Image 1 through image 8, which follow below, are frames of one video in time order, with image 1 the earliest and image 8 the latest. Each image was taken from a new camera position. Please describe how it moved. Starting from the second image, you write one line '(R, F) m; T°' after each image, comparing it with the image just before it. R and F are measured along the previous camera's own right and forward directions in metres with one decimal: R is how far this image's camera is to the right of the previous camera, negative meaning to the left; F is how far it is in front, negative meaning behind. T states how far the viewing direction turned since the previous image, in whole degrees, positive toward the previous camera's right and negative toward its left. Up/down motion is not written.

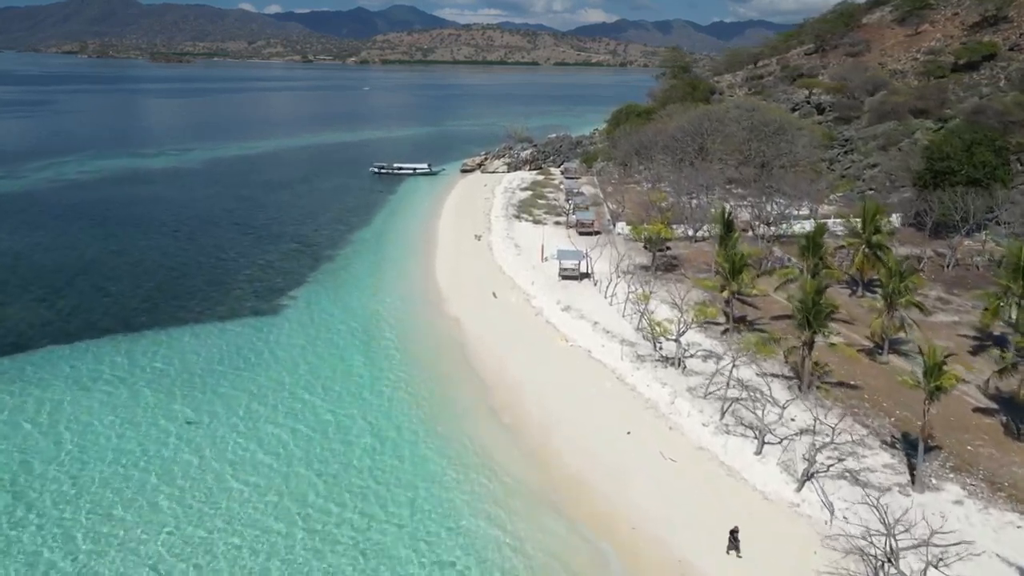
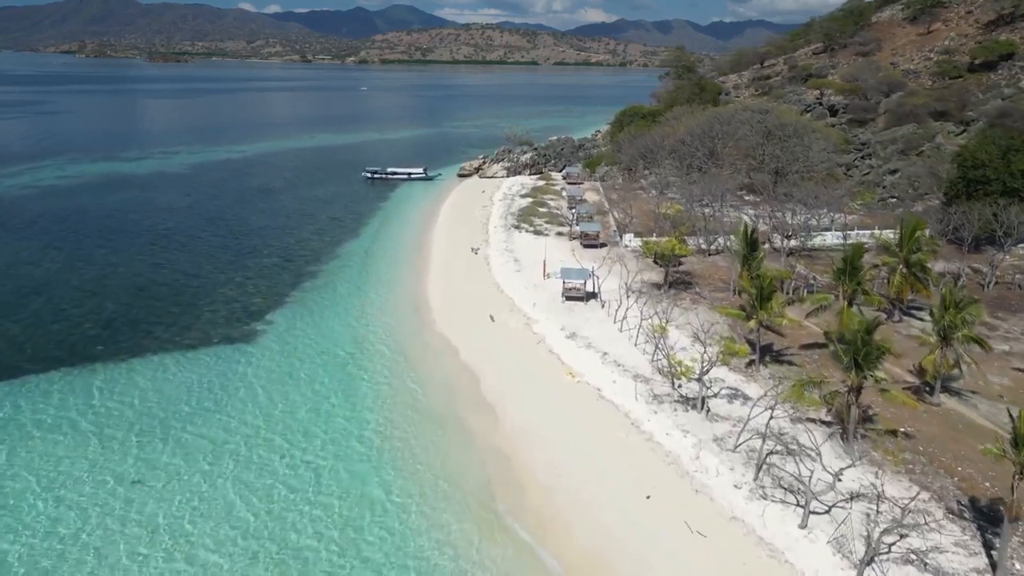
(0.0, +2.7) m; 0°
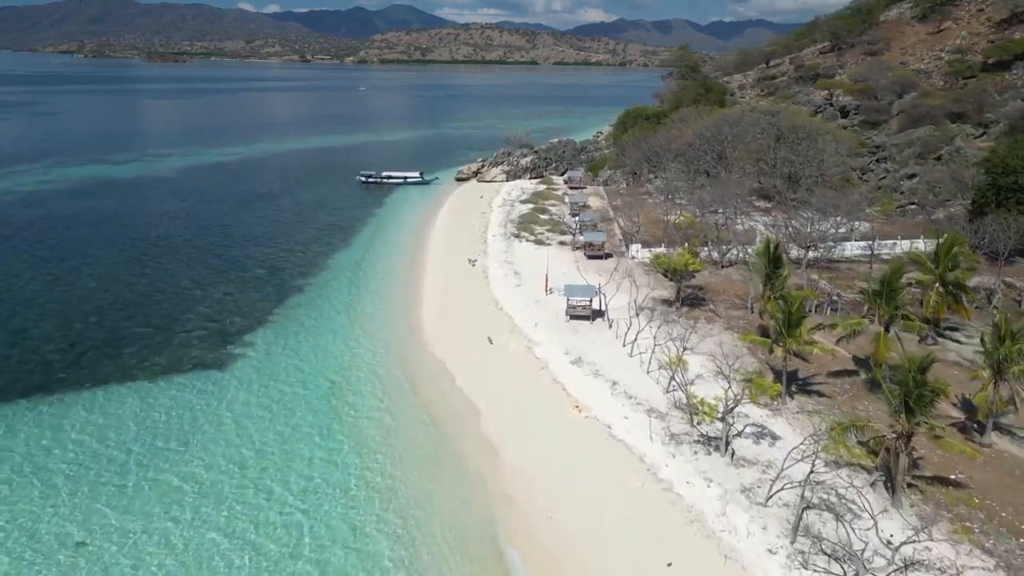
(0.0, +2.1) m; 0°
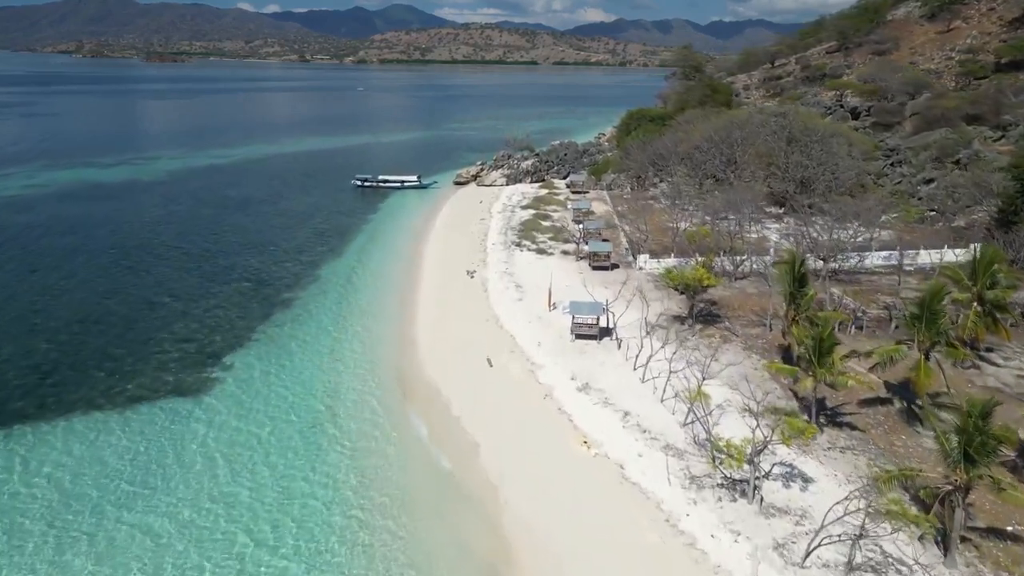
(0.0, +1.8) m; 0°
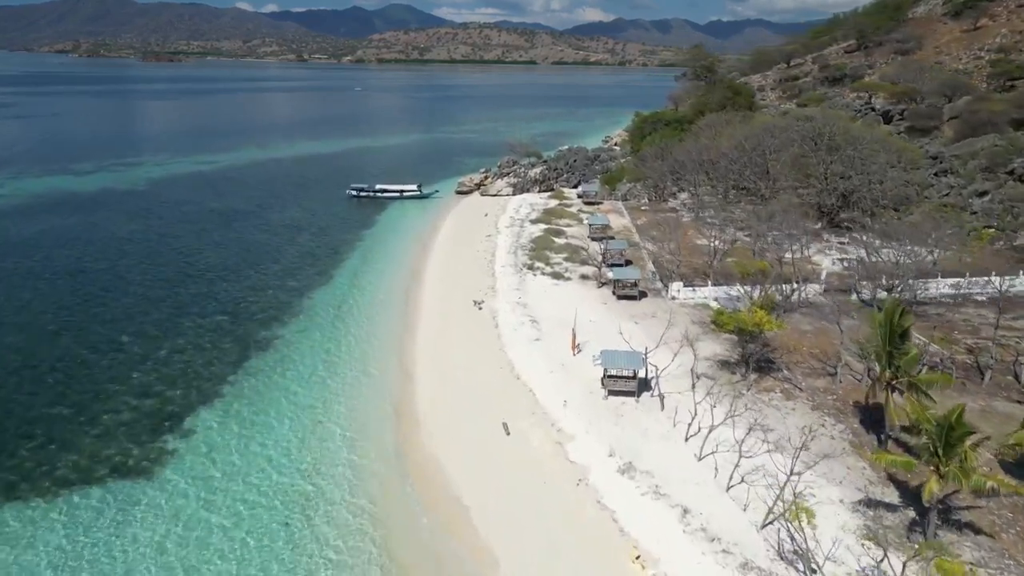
(-0.5, +4.0) m; 0°
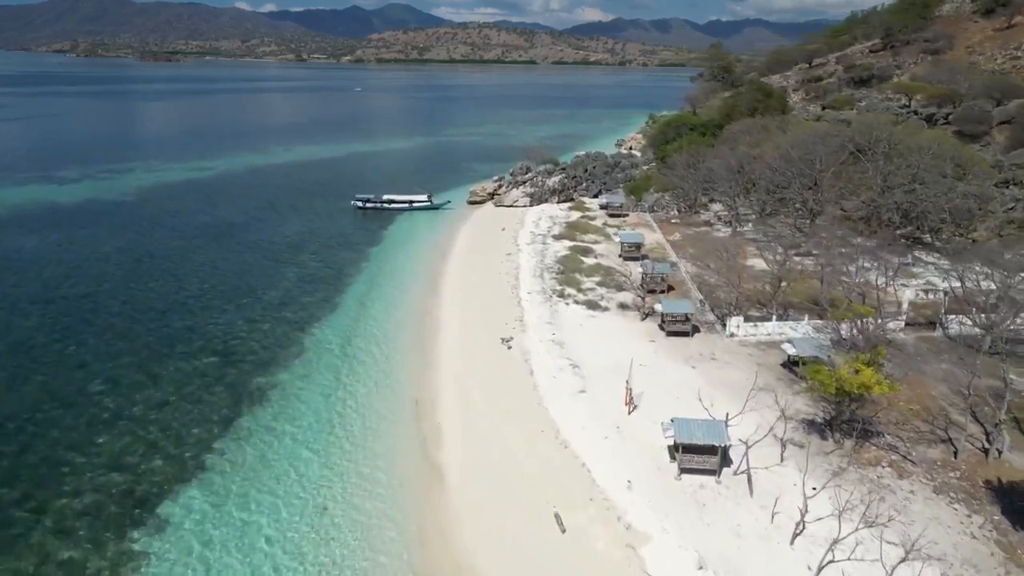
(-0.9, +3.7) m; 0°
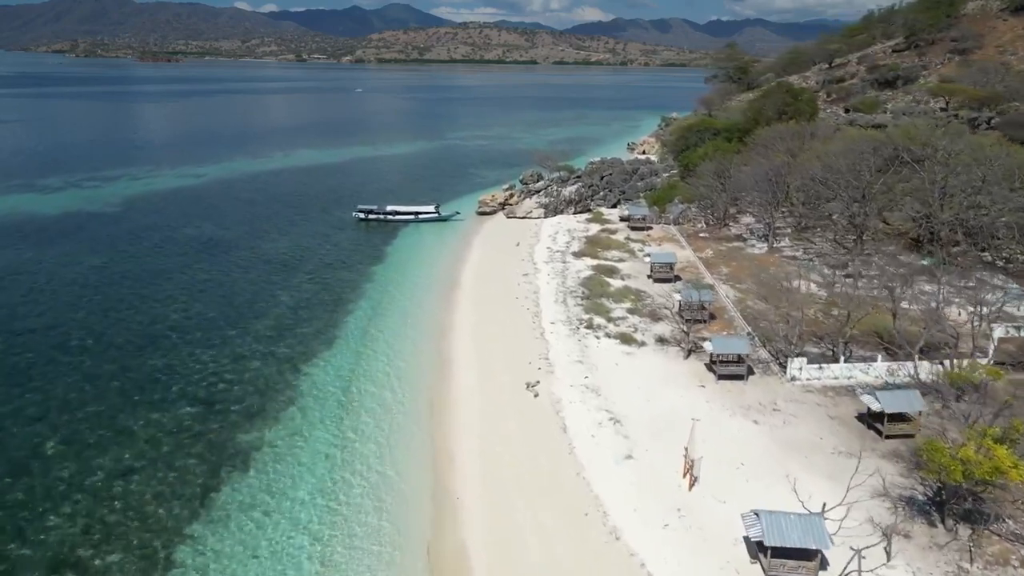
(-0.6, +3.3) m; 0°
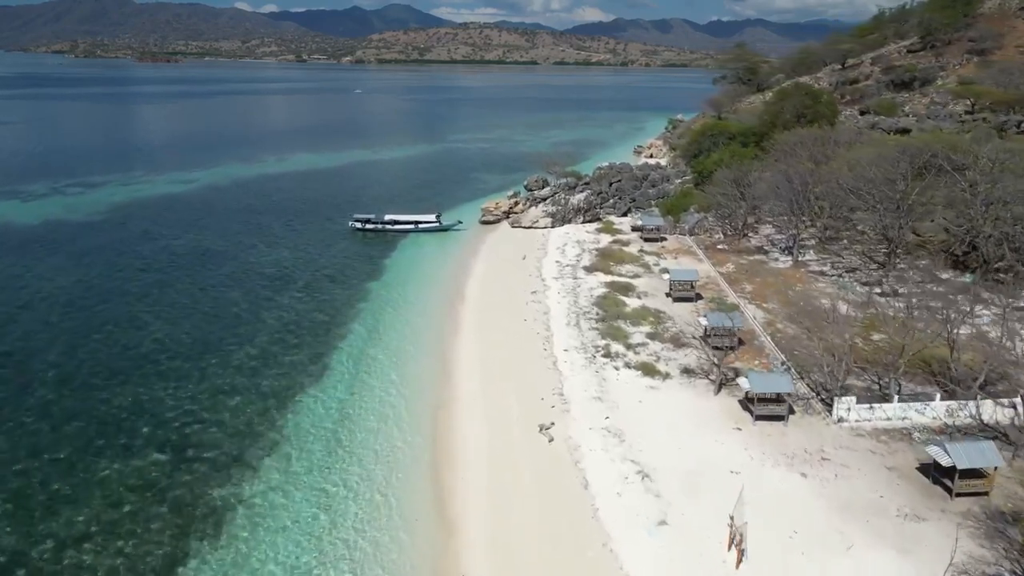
(-0.2, +2.3) m; 0°
